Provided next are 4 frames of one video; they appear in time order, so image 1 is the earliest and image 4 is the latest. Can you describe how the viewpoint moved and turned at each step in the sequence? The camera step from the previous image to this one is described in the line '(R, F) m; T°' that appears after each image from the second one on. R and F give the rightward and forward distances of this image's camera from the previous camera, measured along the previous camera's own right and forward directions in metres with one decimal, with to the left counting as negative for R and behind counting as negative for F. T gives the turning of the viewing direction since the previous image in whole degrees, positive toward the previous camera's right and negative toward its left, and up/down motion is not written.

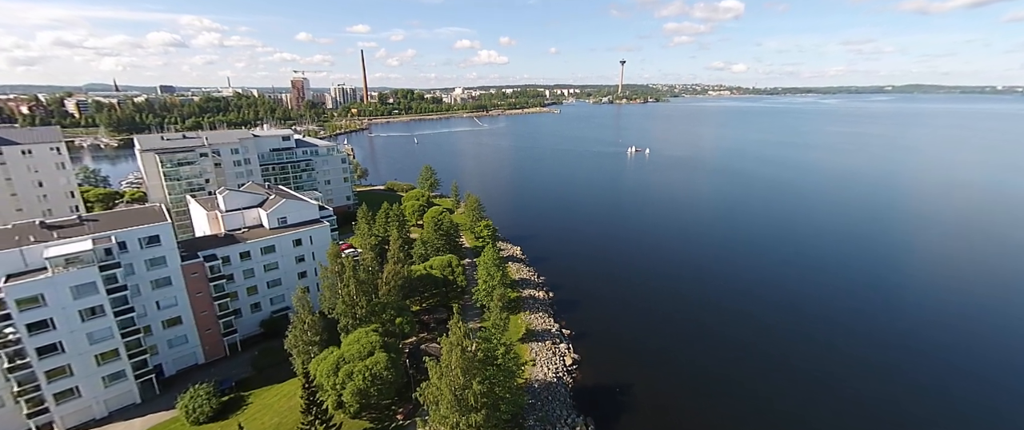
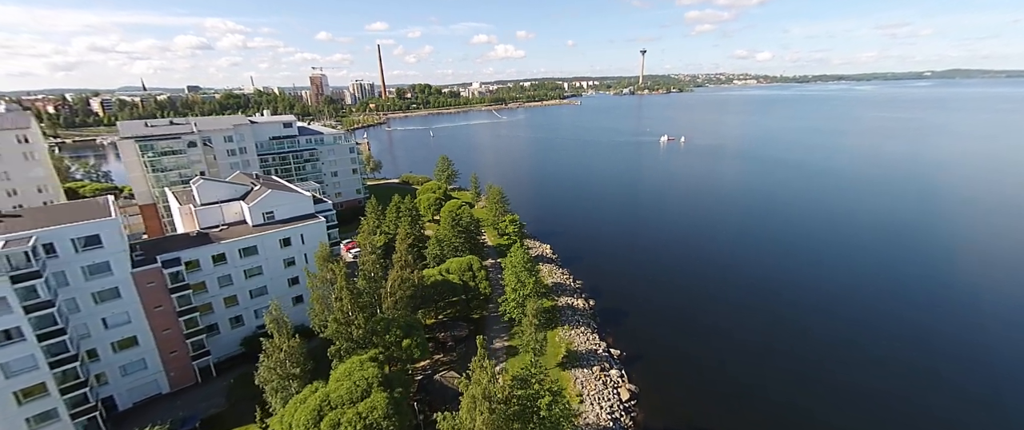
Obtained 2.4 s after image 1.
(-1.3, +7.7) m; -3°
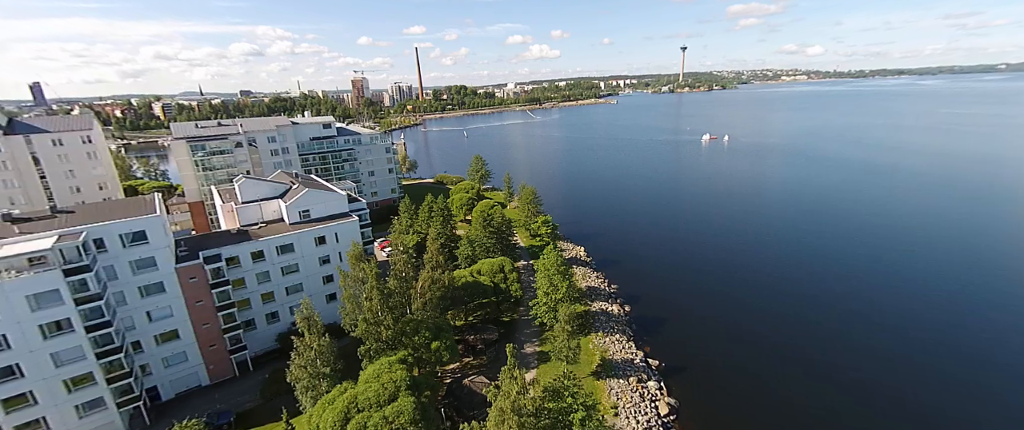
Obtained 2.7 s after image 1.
(0.0, +1.0) m; -5°
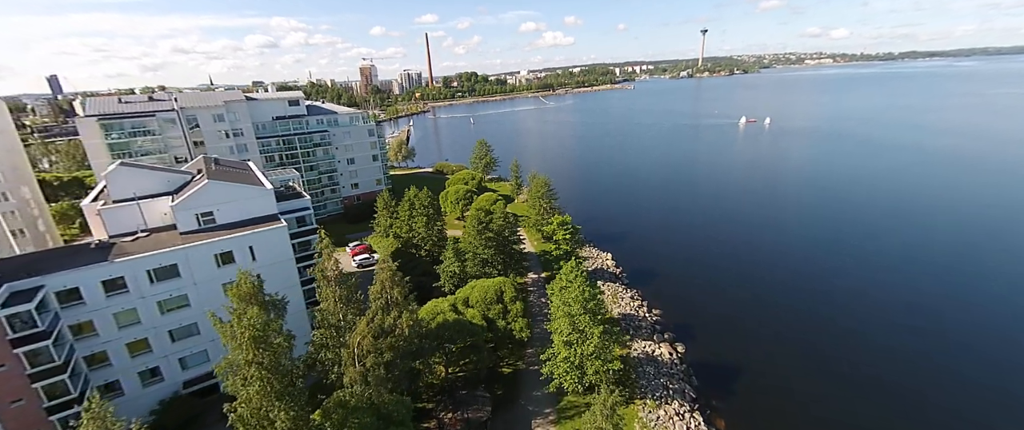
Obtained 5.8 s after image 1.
(+0.6, +11.2) m; -2°
